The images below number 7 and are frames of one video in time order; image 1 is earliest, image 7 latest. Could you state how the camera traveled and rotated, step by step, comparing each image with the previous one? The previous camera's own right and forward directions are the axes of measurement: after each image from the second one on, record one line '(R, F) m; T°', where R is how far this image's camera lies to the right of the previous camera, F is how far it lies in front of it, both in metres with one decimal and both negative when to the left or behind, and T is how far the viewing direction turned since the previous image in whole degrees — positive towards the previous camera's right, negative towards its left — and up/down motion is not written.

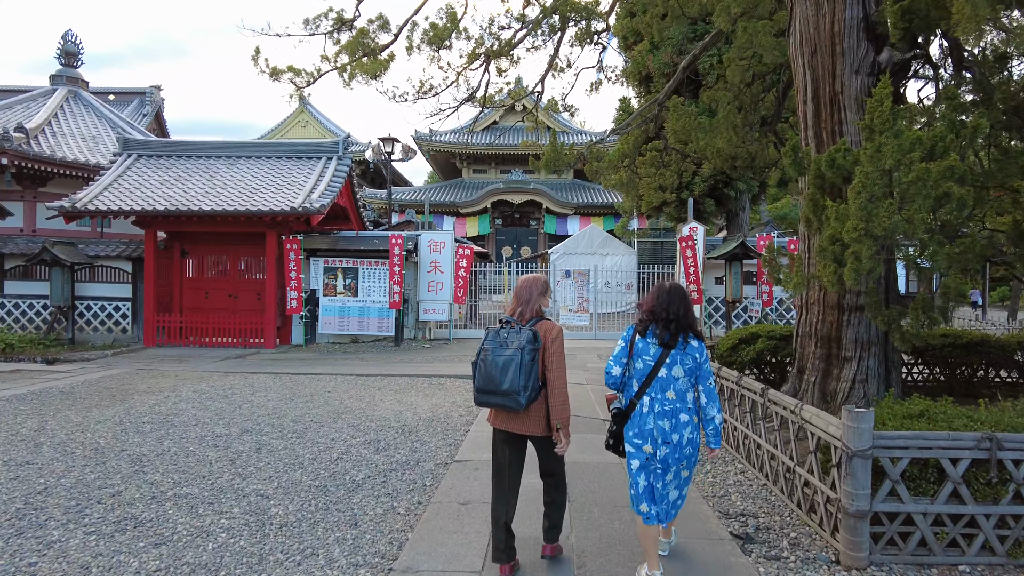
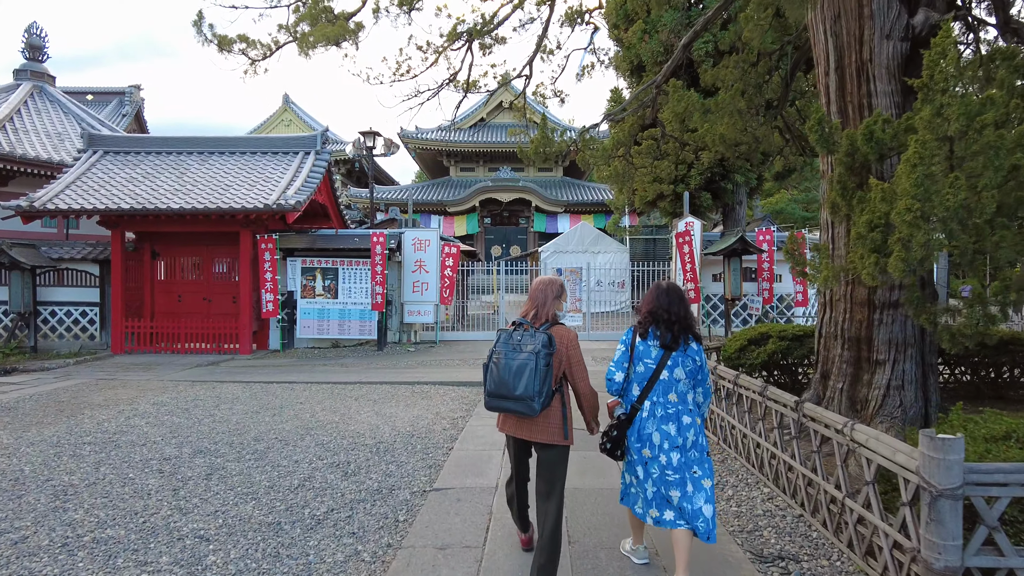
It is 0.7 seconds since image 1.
(0.0, +0.6) m; +1°
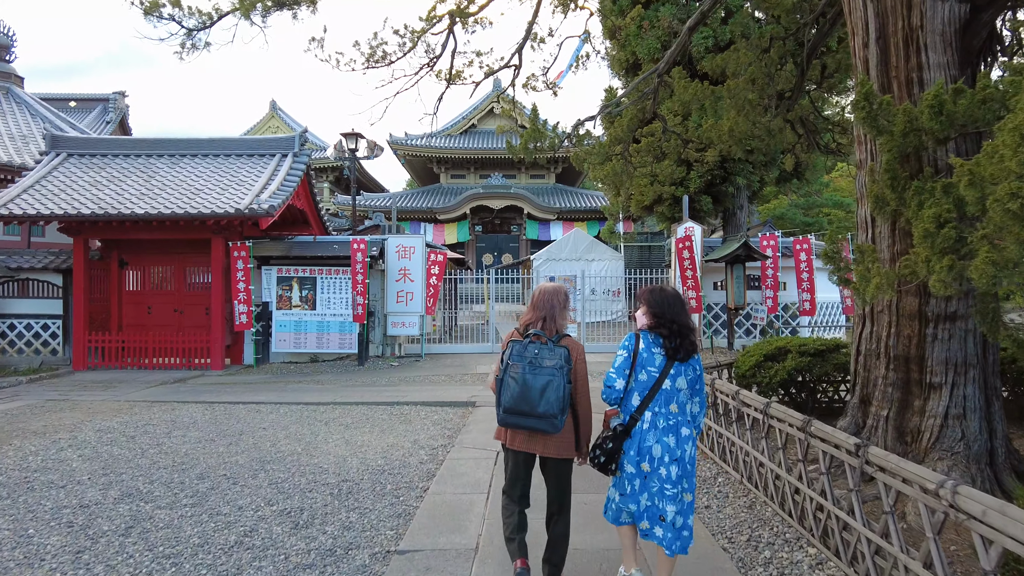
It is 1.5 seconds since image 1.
(0.0, +0.7) m; +1°
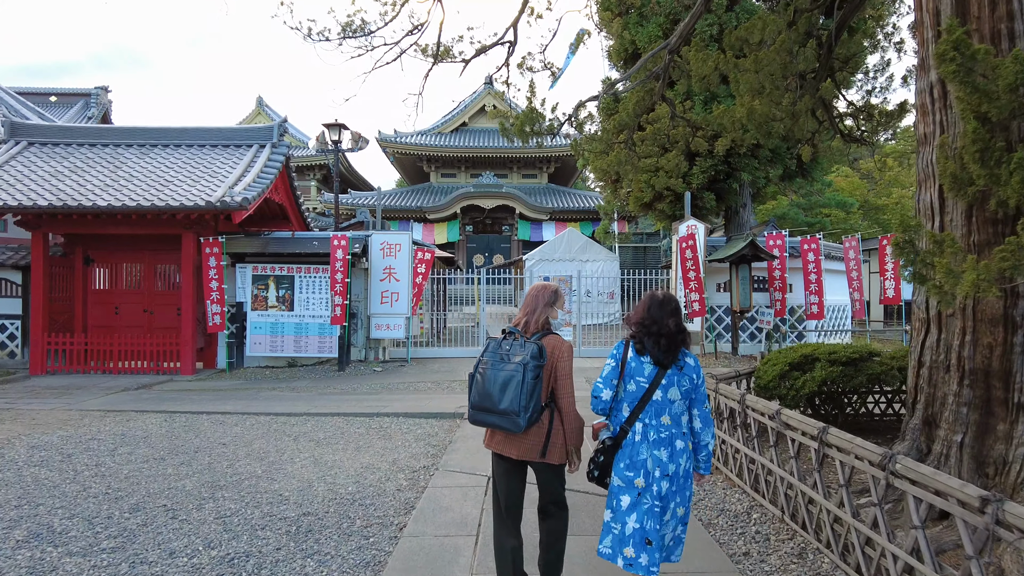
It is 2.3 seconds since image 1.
(0.0, +0.7) m; +1°
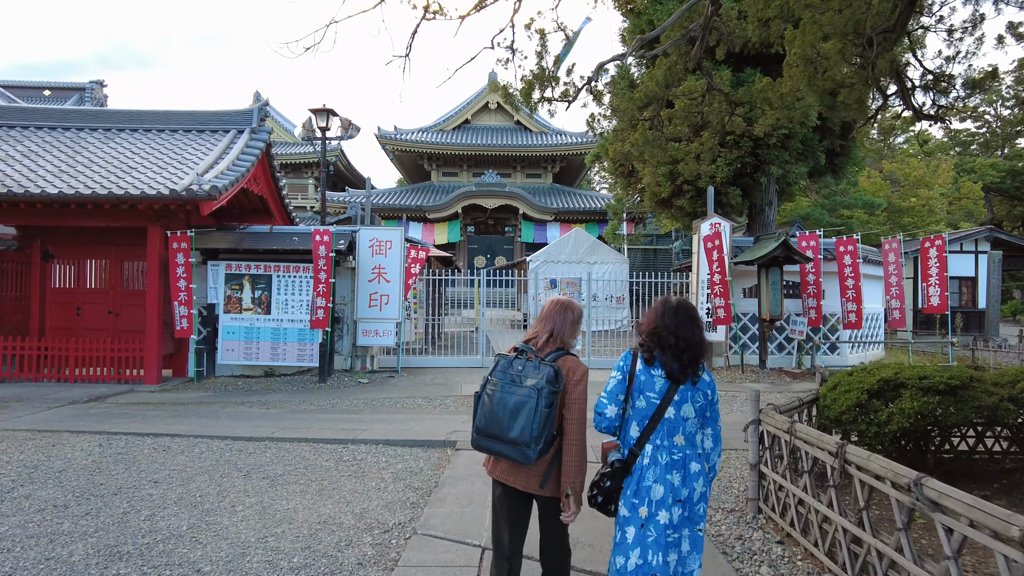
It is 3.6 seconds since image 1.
(0.0, +1.1) m; 0°
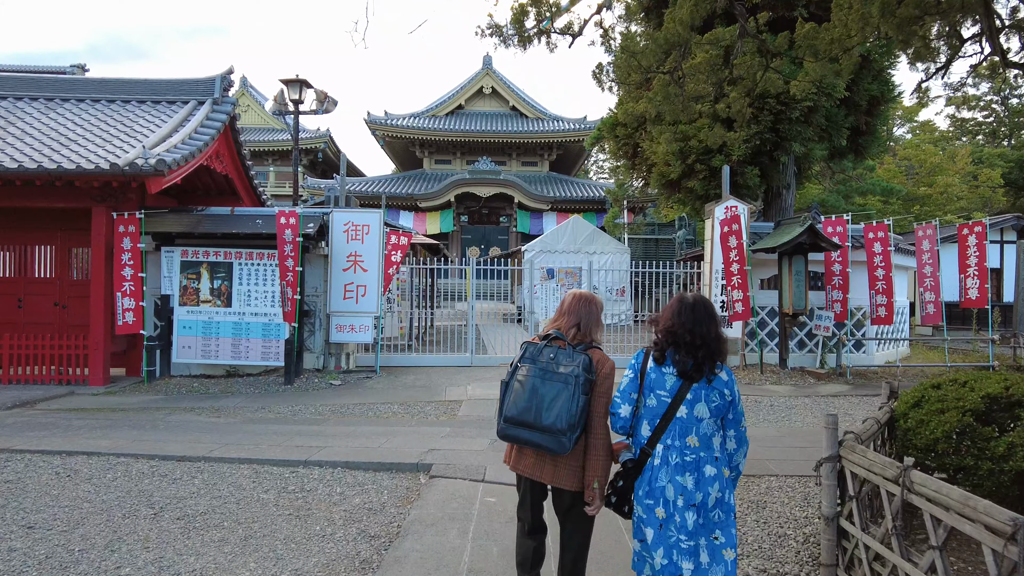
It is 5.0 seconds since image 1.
(0.0, +1.0) m; 0°
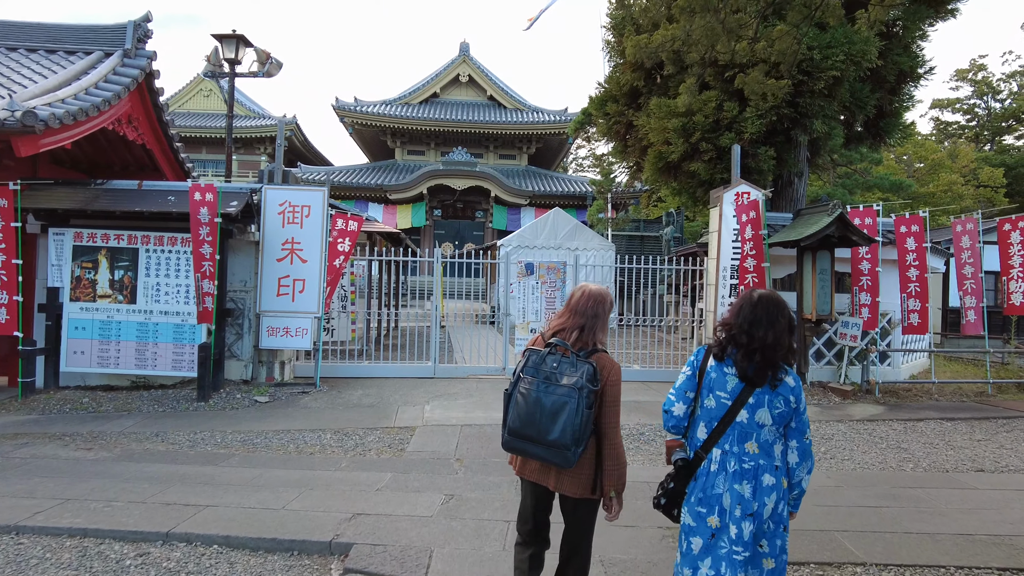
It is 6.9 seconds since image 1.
(+0.1, +1.4) m; +2°
